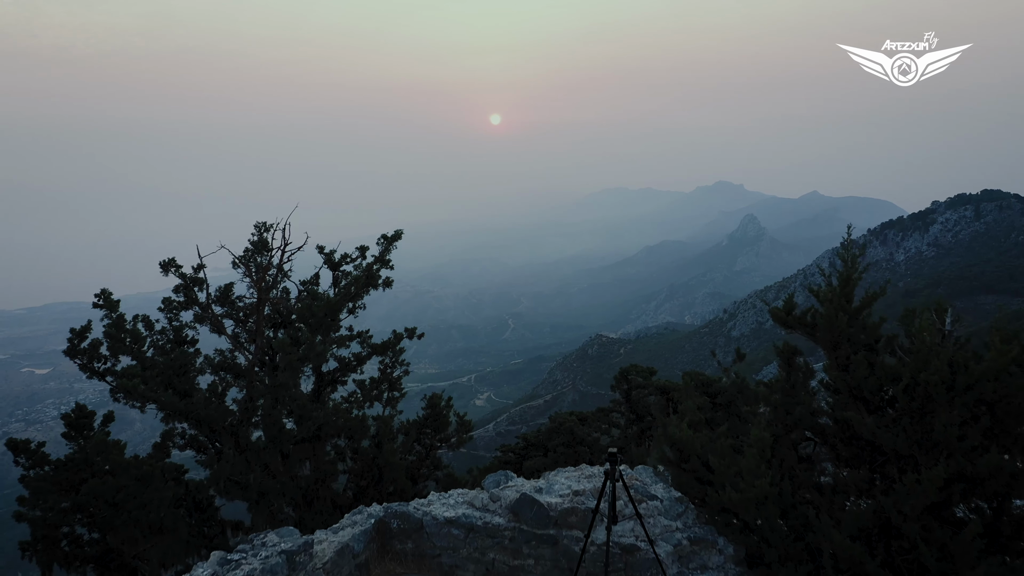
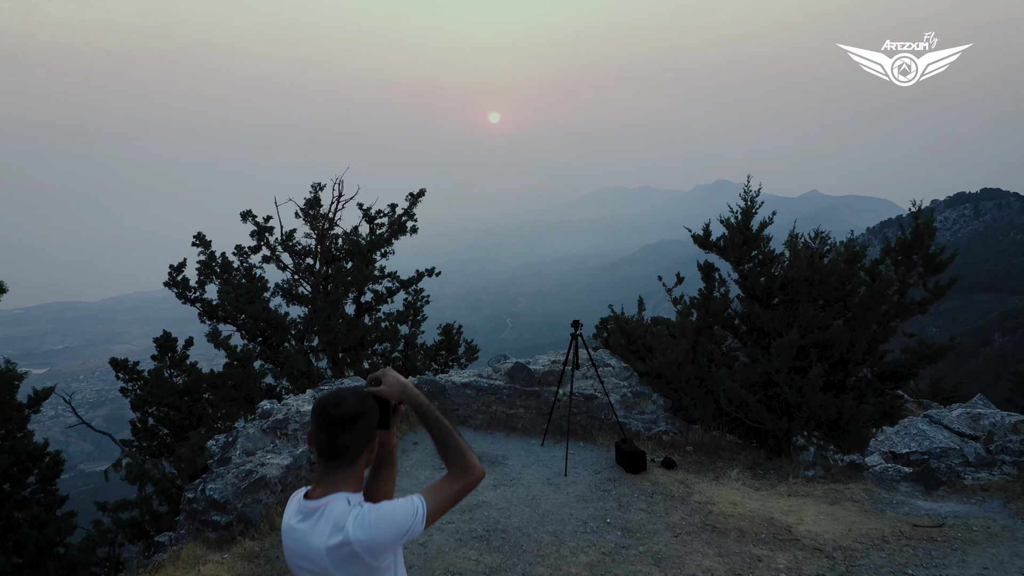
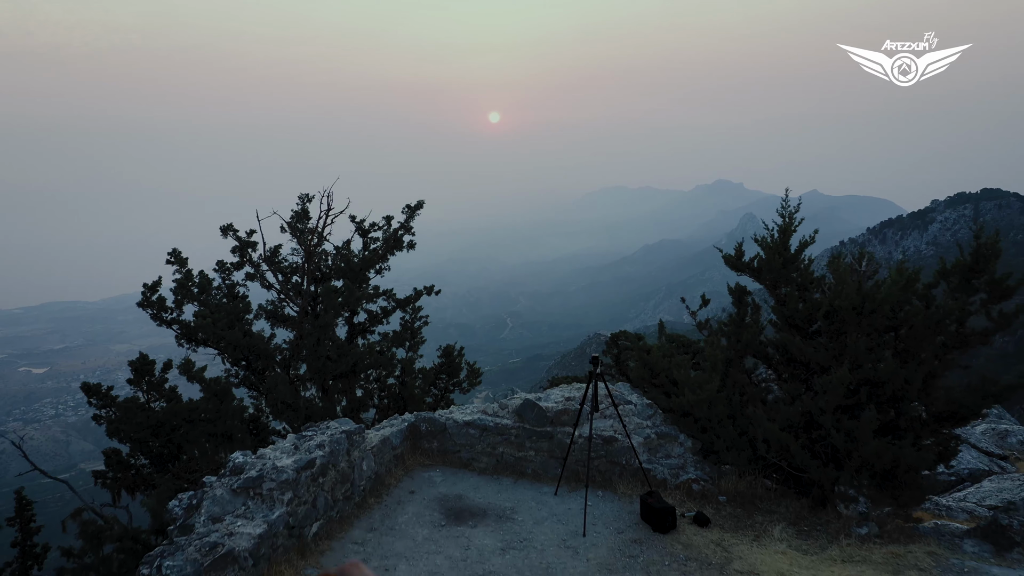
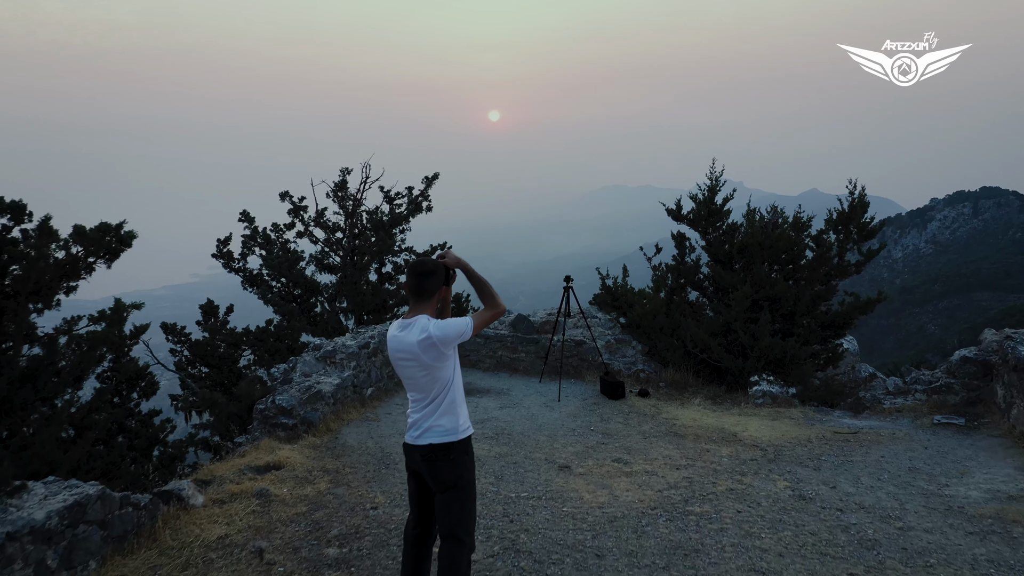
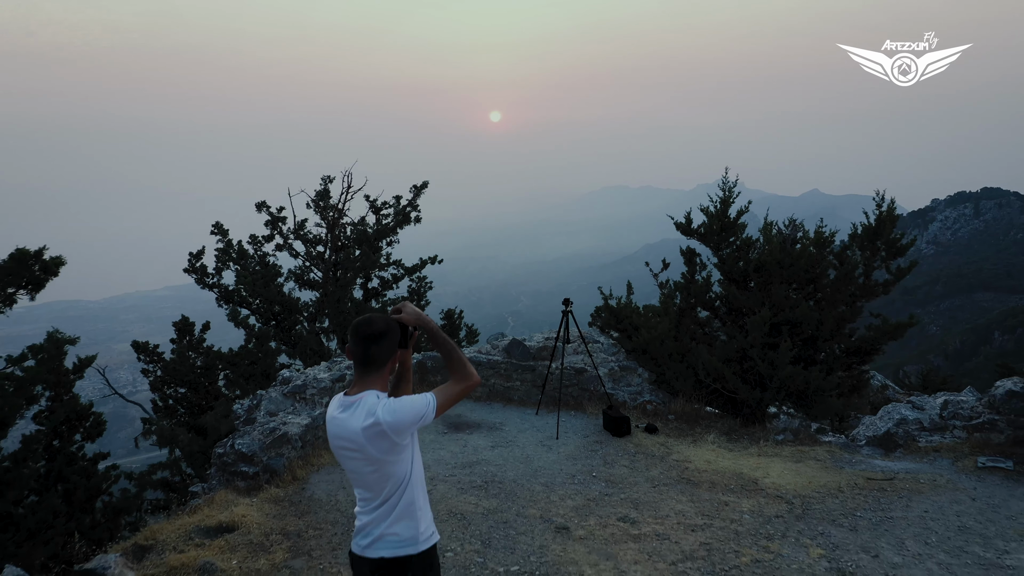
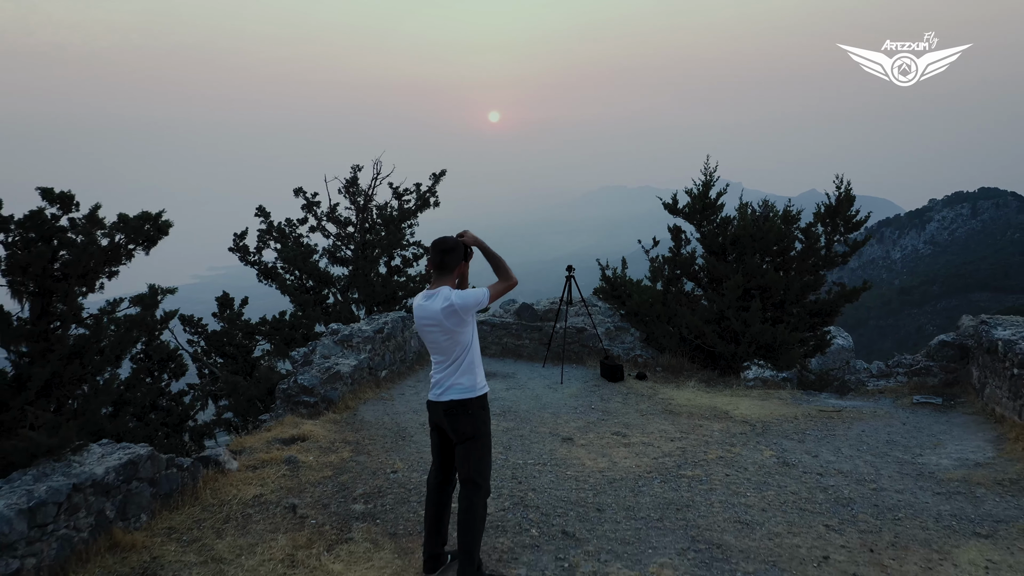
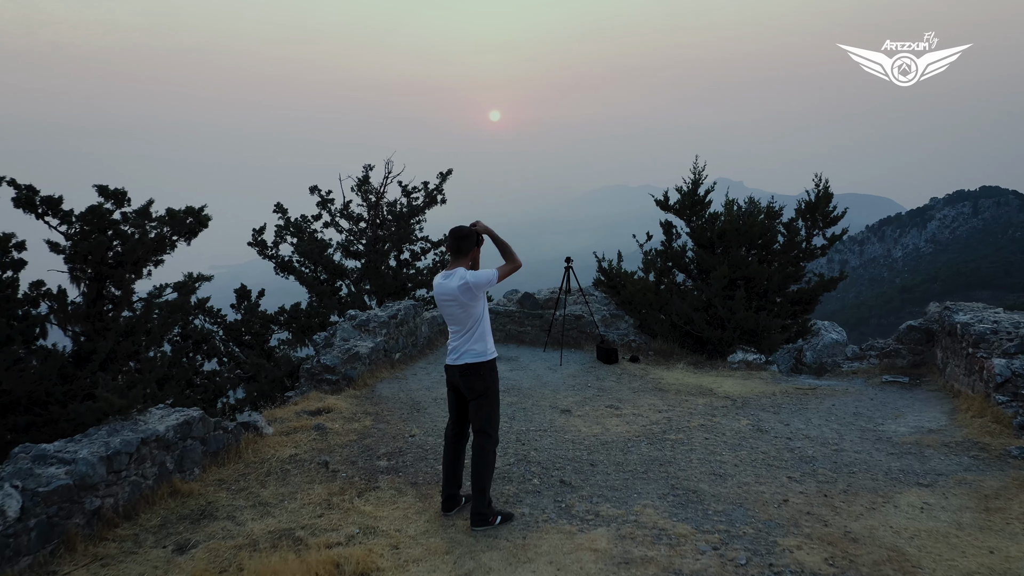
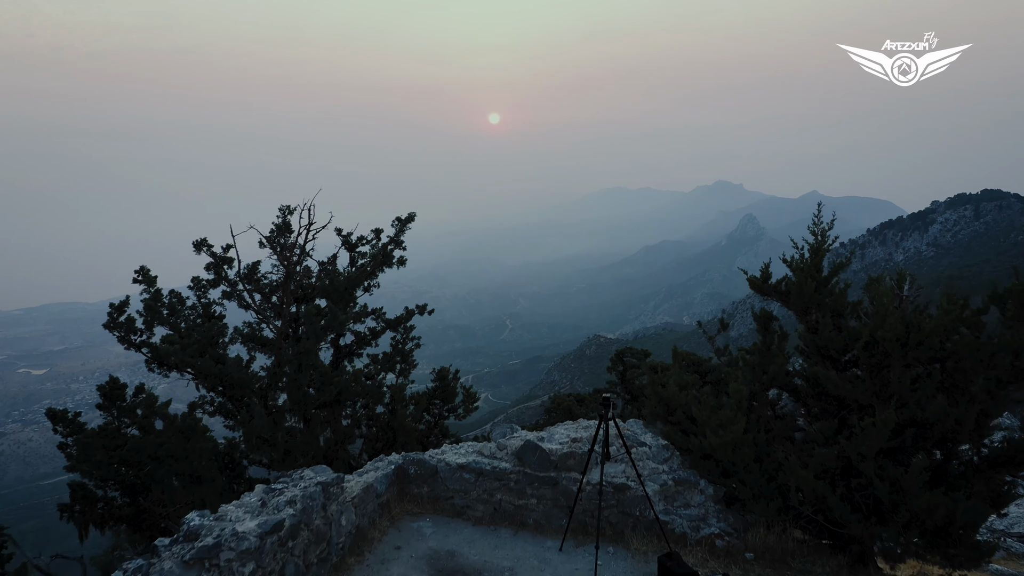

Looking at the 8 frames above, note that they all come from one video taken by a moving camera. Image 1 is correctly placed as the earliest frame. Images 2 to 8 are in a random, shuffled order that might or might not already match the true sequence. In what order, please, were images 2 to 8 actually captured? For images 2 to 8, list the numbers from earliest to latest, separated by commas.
8, 3, 2, 5, 4, 6, 7
